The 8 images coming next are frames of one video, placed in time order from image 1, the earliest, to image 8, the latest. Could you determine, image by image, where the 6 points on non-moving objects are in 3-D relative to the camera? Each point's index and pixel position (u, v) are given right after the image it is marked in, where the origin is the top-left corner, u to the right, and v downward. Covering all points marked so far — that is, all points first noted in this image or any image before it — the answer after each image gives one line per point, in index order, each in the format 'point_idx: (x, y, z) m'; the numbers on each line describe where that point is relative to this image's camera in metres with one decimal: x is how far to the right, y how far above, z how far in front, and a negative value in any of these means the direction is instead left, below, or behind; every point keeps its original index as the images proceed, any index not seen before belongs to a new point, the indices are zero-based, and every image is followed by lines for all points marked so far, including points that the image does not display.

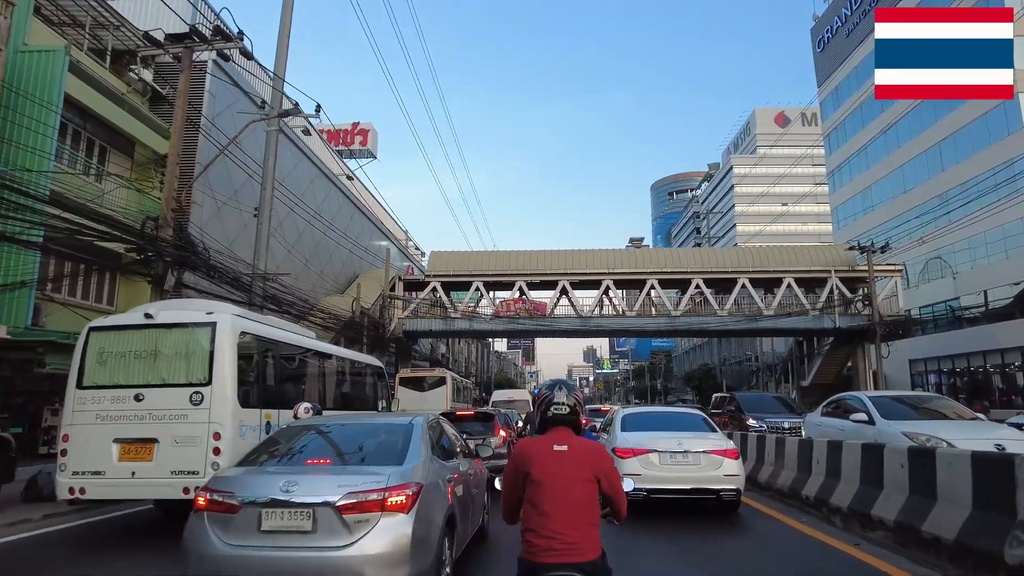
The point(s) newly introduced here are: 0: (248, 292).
0: (-6.8, -0.1, +17.0) m
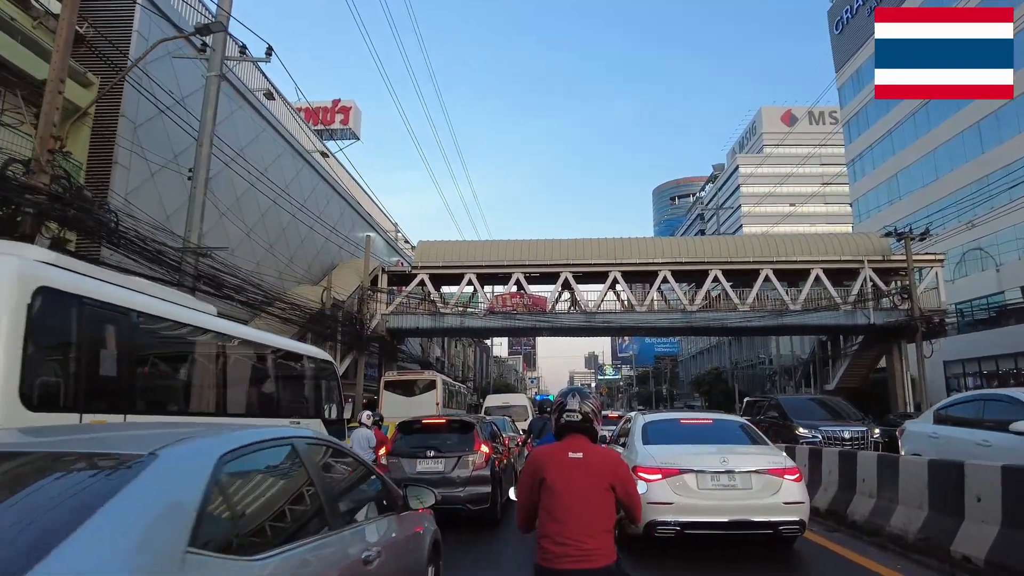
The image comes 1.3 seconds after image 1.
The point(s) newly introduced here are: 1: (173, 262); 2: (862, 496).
0: (-7.0, +0.4, +13.7) m
1: (-7.0, +0.5, +13.6) m
2: (+4.0, -2.4, +7.6) m
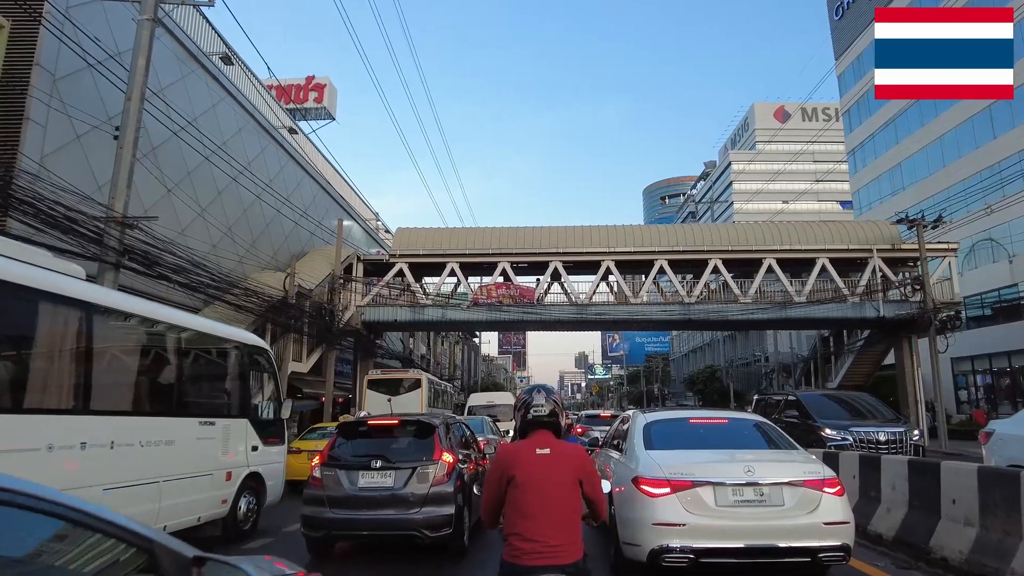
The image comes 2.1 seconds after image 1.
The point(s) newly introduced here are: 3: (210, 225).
0: (-7.3, +0.8, +11.6) m
1: (-7.3, +1.0, +11.5) m
2: (+3.7, -2.0, +5.6) m
3: (-9.0, +1.9, +19.8) m
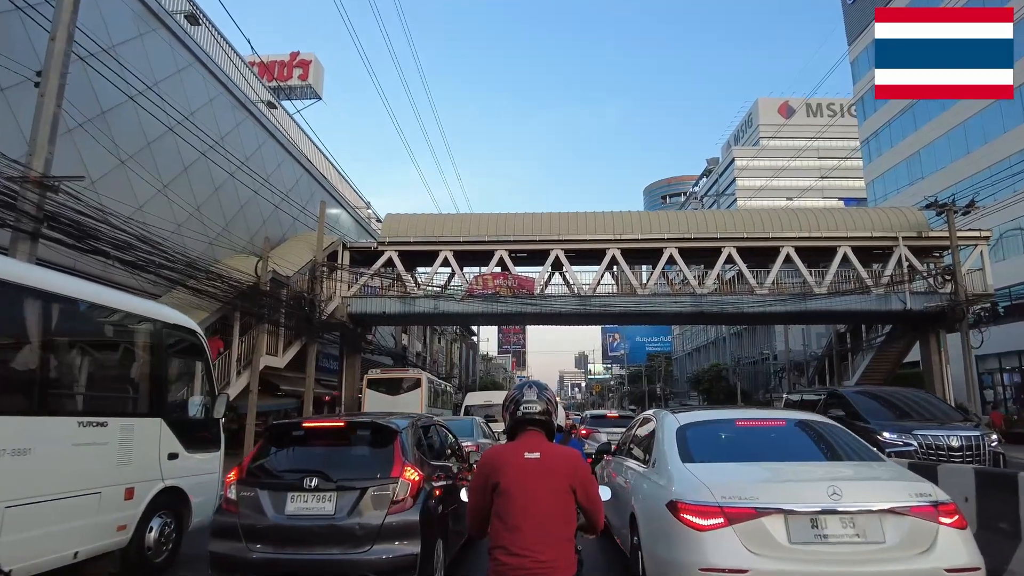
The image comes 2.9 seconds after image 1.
0: (-7.4, +1.2, +9.6) m
1: (-7.4, +1.4, +9.5) m
2: (+3.6, -1.6, +3.6) m
3: (-9.1, +2.3, +17.9) m
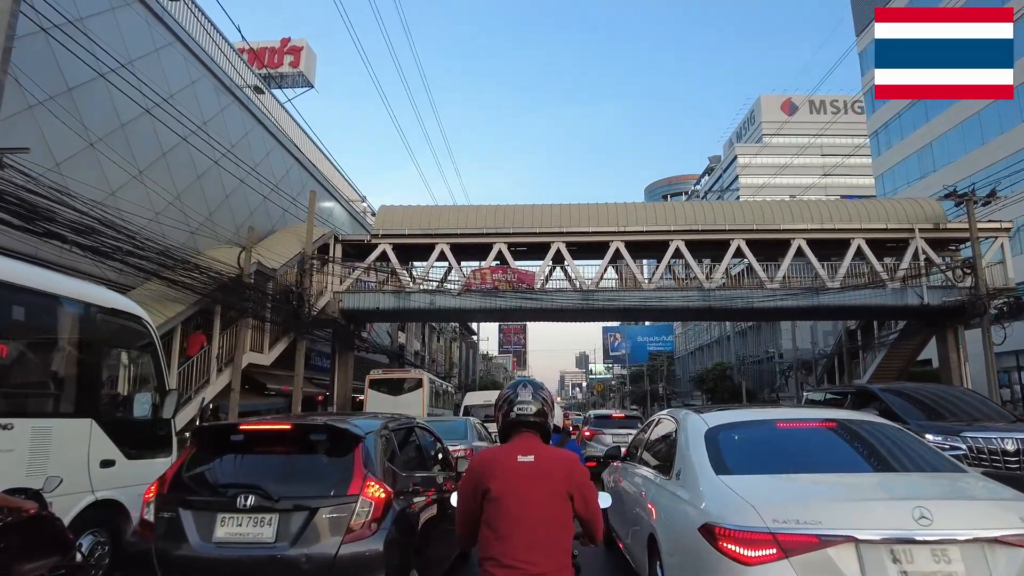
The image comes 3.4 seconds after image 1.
0: (-7.5, +1.4, +8.5) m
1: (-7.5, +1.6, +8.4) m
2: (+3.6, -1.4, +2.5) m
3: (-9.1, +2.5, +16.8) m
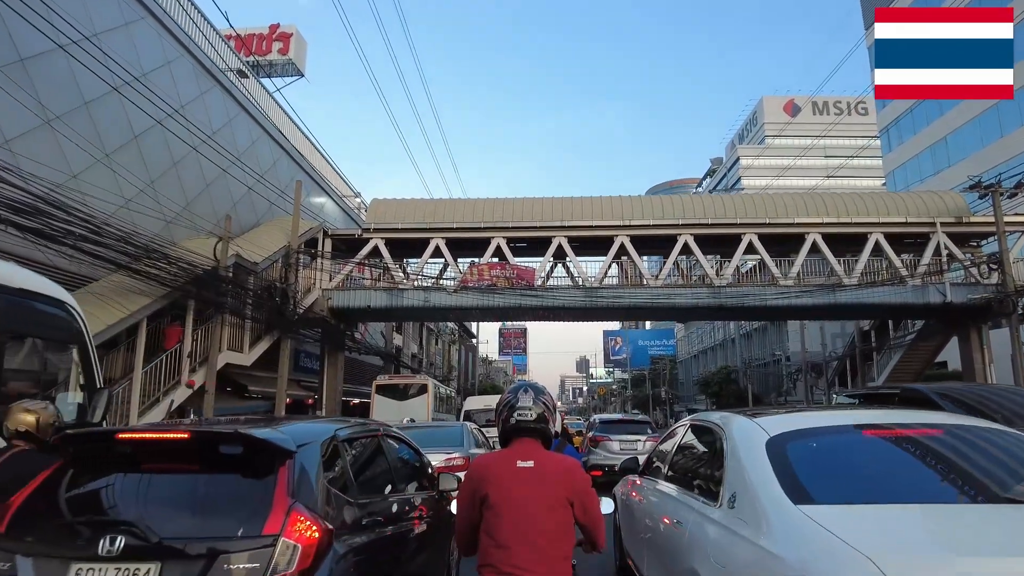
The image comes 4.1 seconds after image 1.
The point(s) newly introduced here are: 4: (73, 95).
0: (-7.5, +1.6, +7.3) m
1: (-7.5, +1.8, +7.2) m
2: (+3.5, -1.2, +1.2) m
3: (-9.2, +2.7, +15.5) m
4: (-9.3, +4.1, +13.8) m
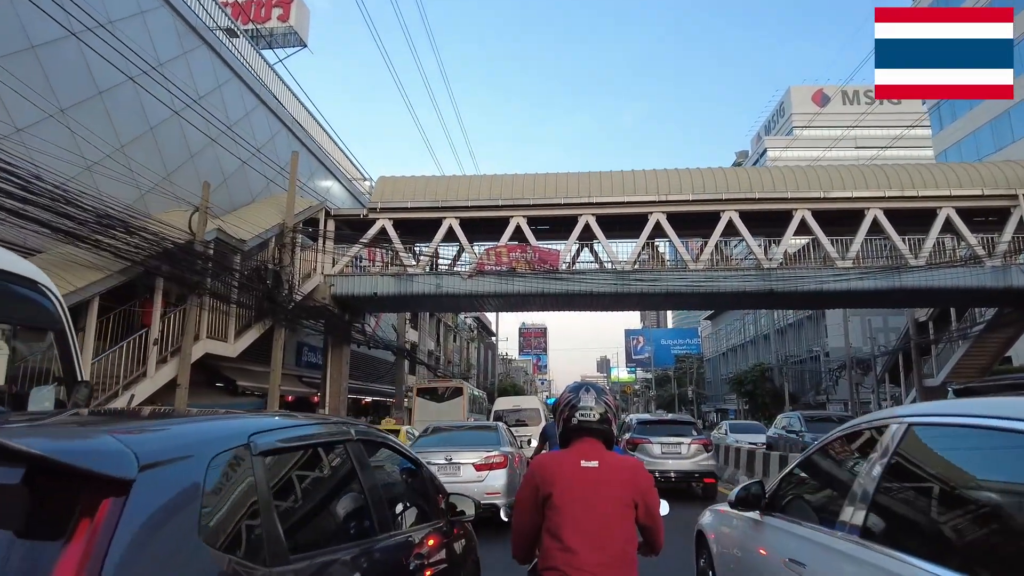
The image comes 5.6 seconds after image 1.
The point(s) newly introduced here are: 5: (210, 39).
0: (-7.3, +2.1, +5.1) m
1: (-7.3, +2.2, +5.0) m
2: (+3.6, -0.6, -1.3) m
3: (-8.7, +3.1, +13.4) m
4: (-8.9, +4.5, +11.7) m
5: (-8.3, +6.7, +18.2) m
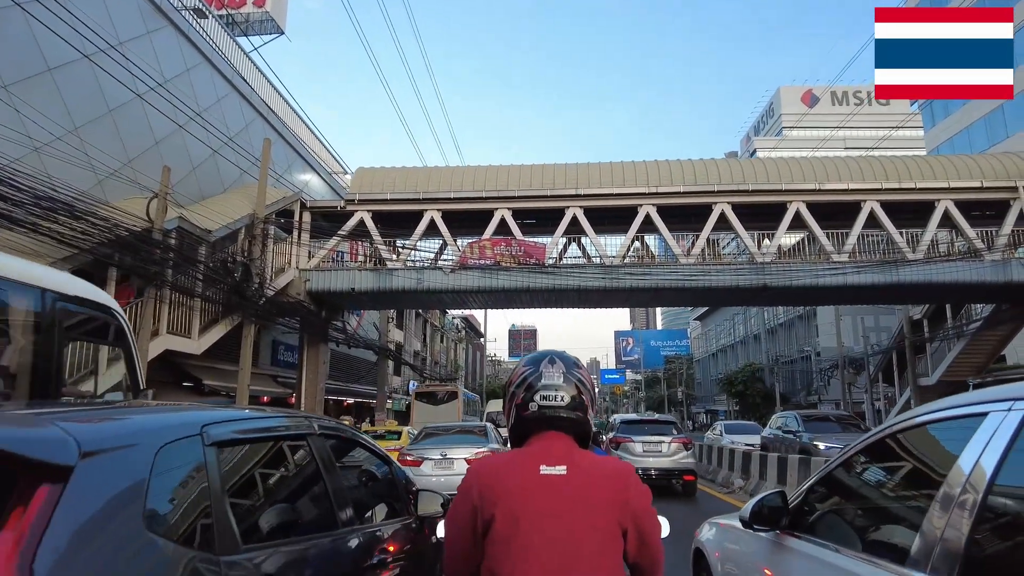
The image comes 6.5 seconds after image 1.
0: (-7.5, +2.3, +4.2) m
1: (-7.5, +2.4, +4.0) m
2: (+3.4, -0.4, -2.0) m
3: (-9.1, +3.3, +12.5) m
4: (-9.2, +4.7, +10.8) m
5: (-8.7, +6.9, +17.3) m
